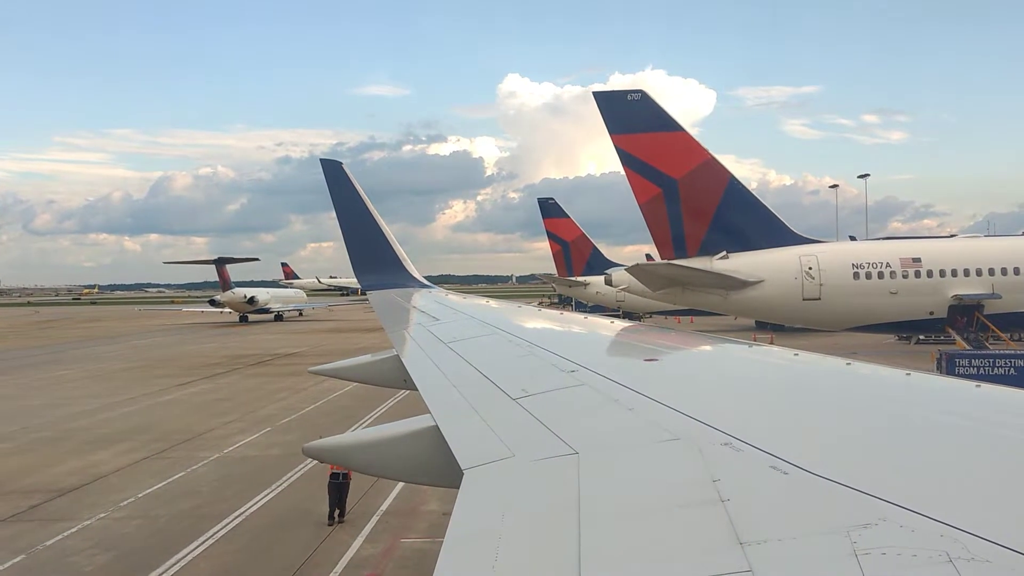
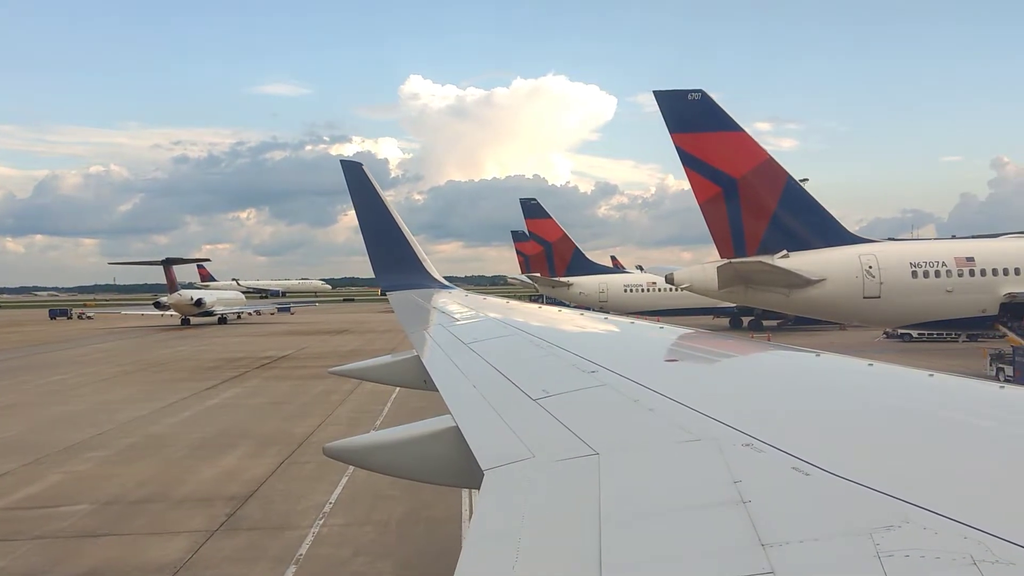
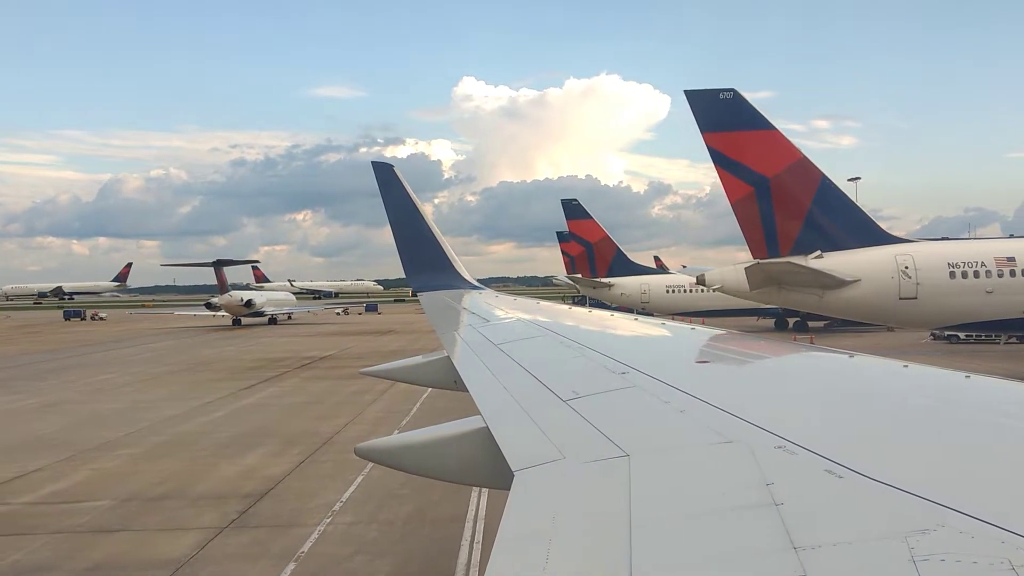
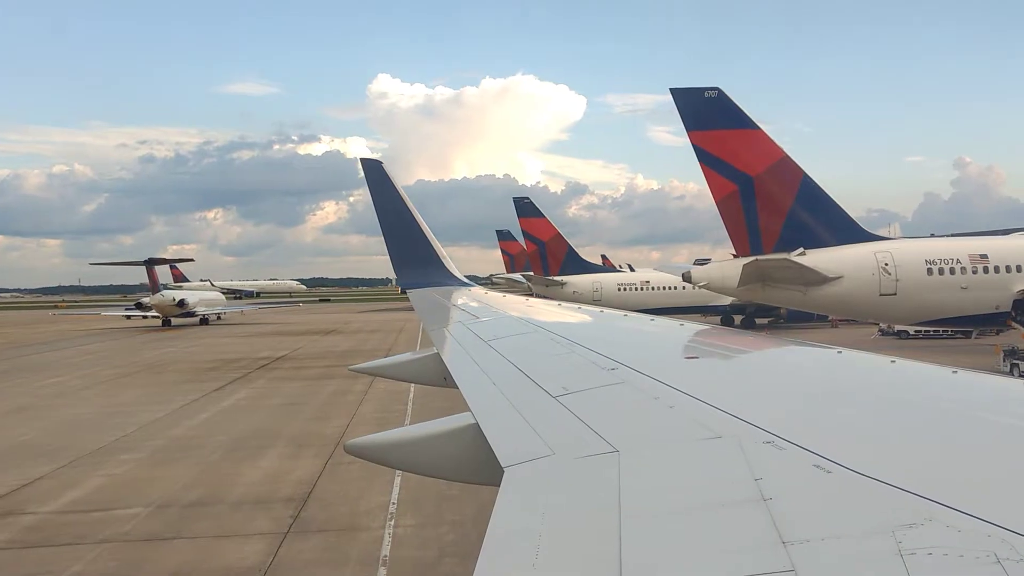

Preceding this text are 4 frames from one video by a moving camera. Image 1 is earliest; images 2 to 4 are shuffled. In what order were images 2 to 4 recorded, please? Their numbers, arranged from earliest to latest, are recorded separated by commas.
3, 2, 4
